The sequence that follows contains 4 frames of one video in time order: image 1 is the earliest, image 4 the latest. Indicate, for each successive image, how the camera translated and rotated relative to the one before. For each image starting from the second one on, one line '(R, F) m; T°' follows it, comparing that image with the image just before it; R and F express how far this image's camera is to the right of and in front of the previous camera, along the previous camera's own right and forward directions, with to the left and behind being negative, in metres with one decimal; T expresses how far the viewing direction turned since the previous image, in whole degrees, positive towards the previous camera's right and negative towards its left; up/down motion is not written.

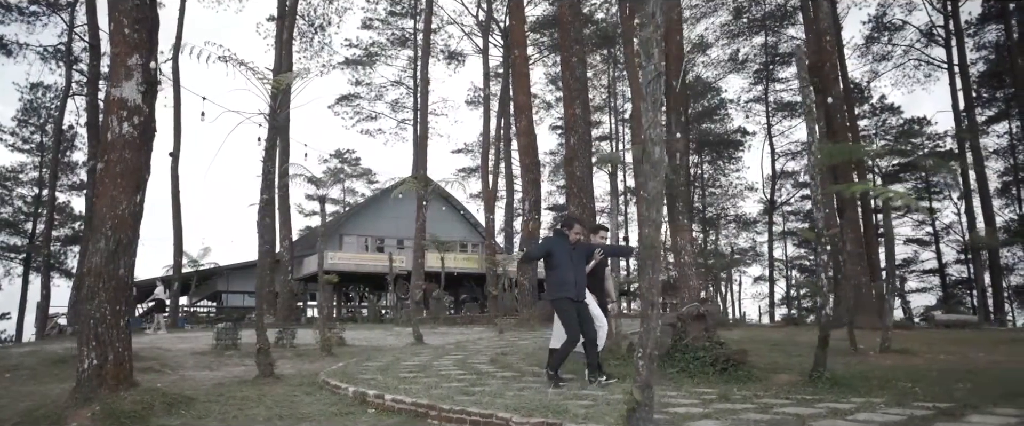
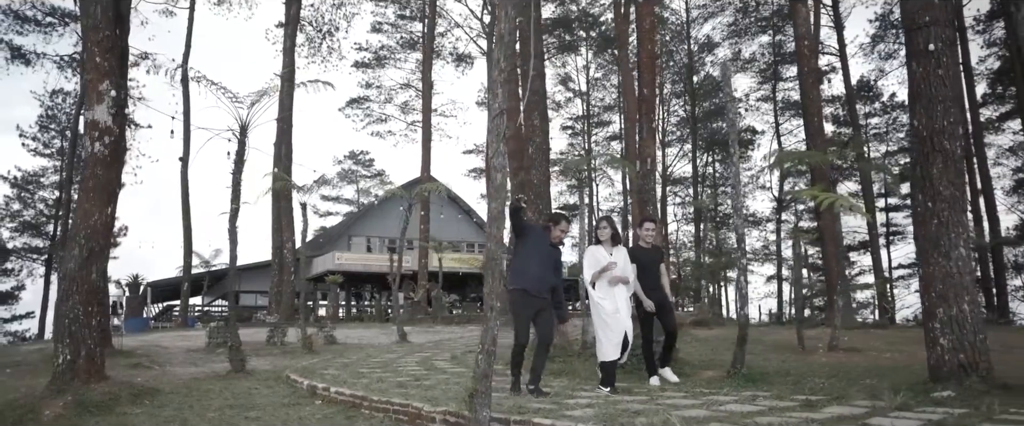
(+0.9, -0.7) m; -1°
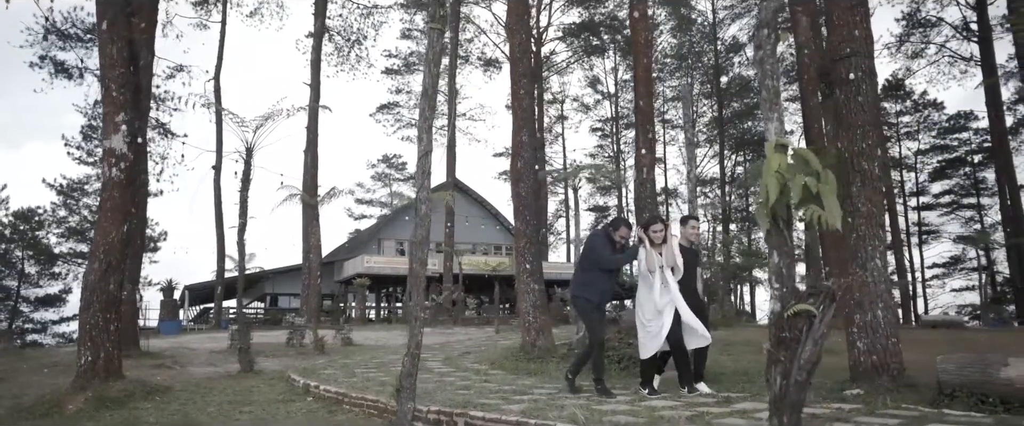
(+0.8, -0.9) m; -3°
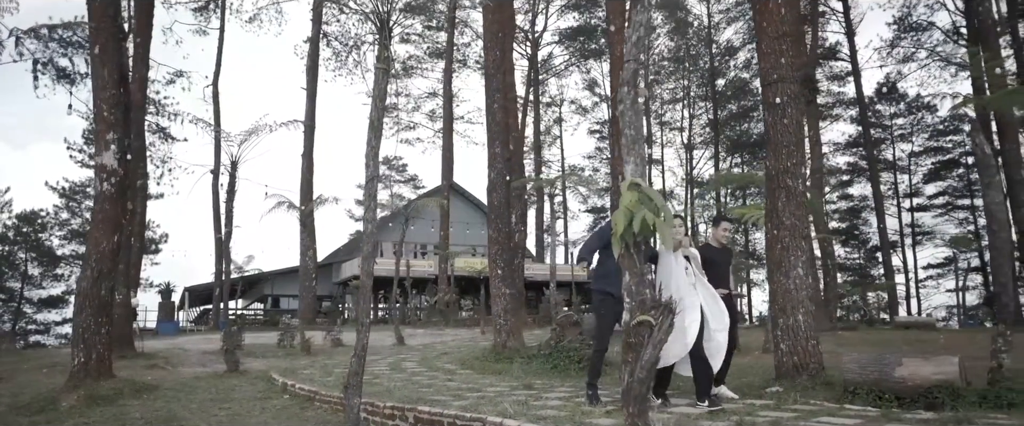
(+0.5, -0.7) m; 0°
